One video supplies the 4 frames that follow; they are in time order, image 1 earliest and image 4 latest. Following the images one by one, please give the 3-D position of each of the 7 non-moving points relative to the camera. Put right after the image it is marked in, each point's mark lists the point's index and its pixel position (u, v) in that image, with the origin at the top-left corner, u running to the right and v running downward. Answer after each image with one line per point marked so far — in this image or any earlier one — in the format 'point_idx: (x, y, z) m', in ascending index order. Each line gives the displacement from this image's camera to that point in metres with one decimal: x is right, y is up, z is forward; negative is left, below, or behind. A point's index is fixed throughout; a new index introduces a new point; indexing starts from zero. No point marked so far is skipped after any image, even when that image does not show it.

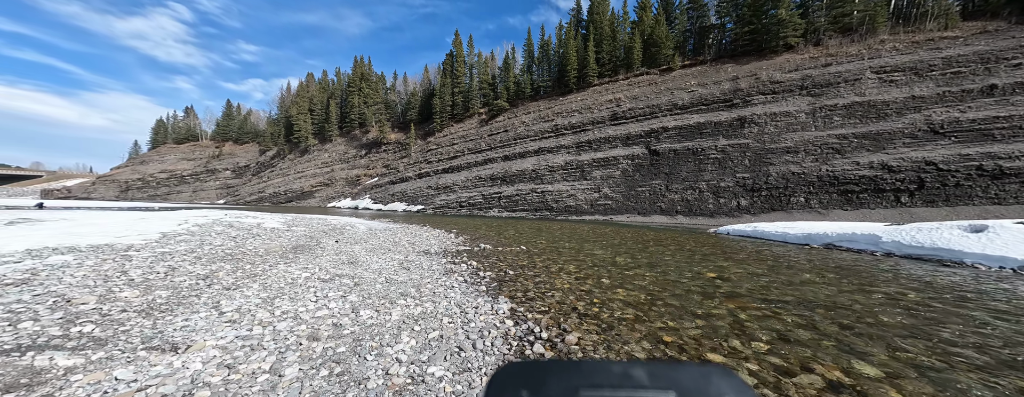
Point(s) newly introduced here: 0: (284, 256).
0: (-5.6, -1.4, +6.9) m
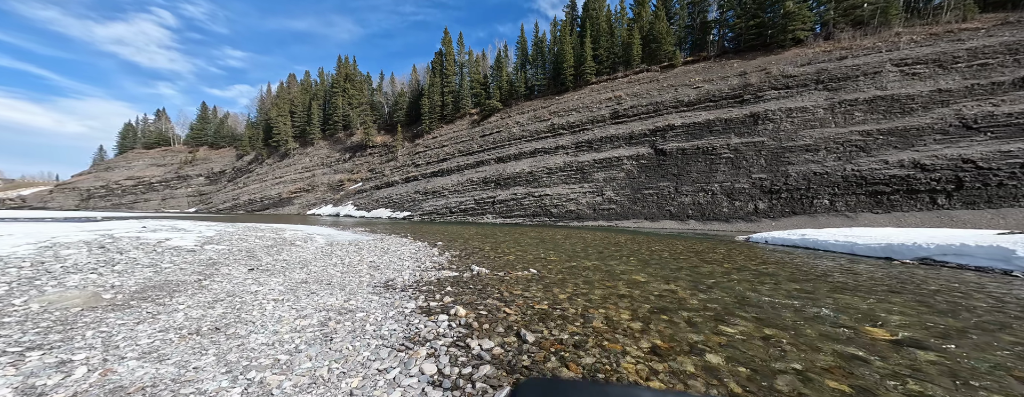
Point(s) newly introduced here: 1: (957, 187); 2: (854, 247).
0: (-5.4, -1.5, +3.4) m
1: (+30.0, +0.7, +19.1) m
2: (+14.3, -2.0, +11.9) m
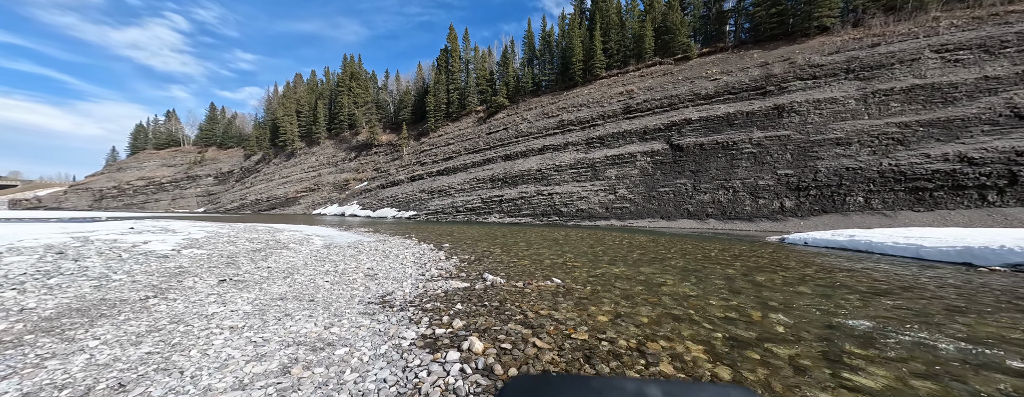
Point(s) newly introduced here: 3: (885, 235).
0: (-5.0, -1.4, +2.2) m
1: (+30.7, +1.0, +17.2) m
2: (+14.9, -1.9, +10.3) m
3: (+16.2, -1.6, +12.4) m
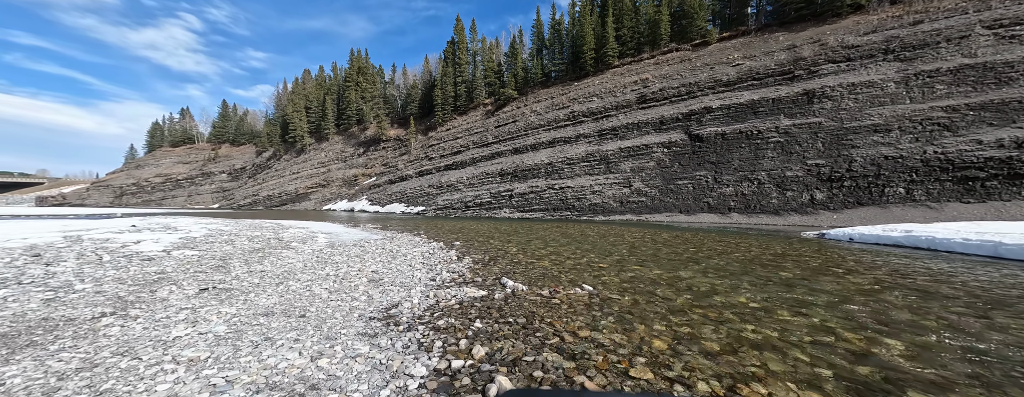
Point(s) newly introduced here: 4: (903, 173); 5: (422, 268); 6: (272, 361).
0: (-4.6, -1.4, +1.4) m
1: (+31.5, +1.5, +15.4) m
2: (+15.5, -1.6, +9.0) m
3: (+16.9, -1.2, +11.0) m
4: (+27.0, +1.8, +19.4) m
5: (-2.5, -1.9, +7.7) m
6: (-2.6, -1.7, +3.1) m
